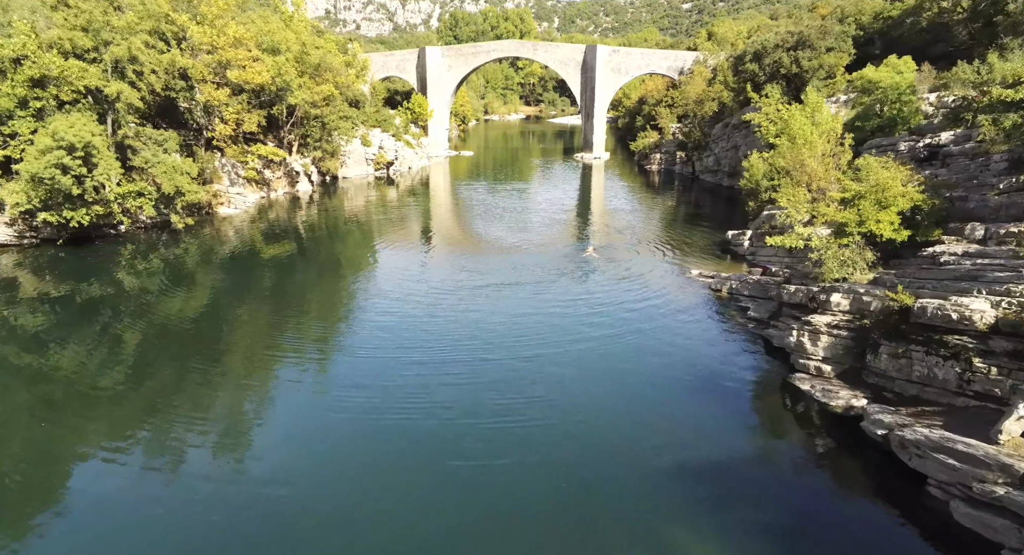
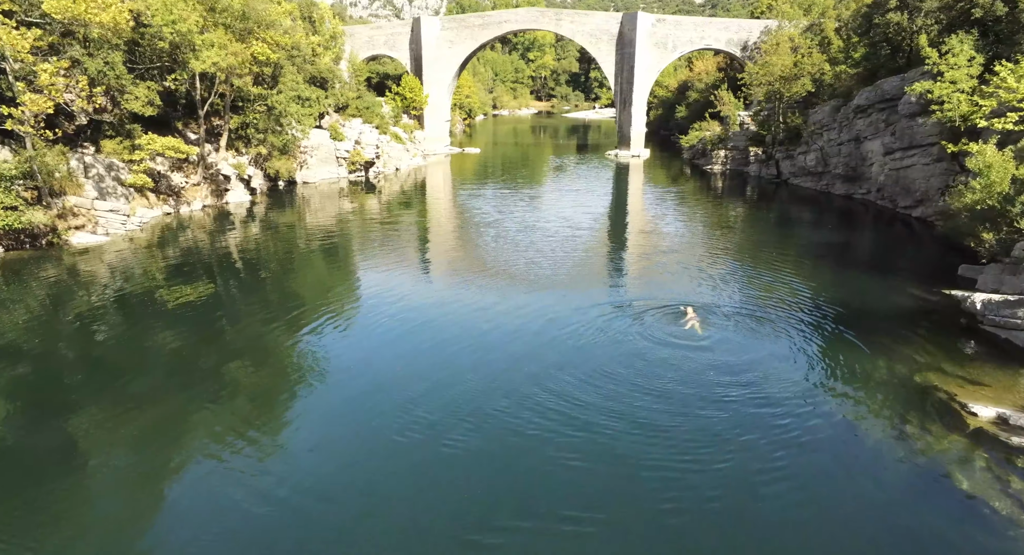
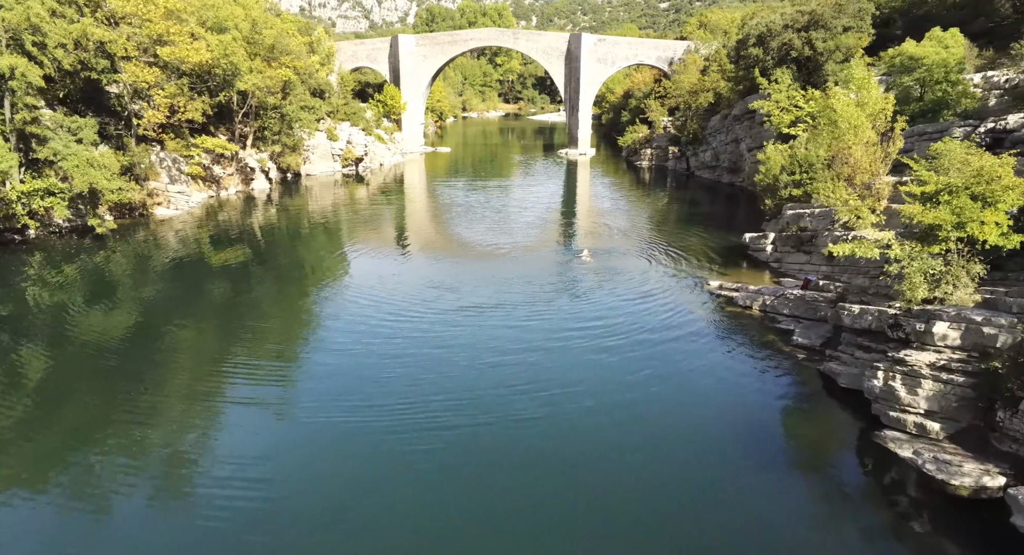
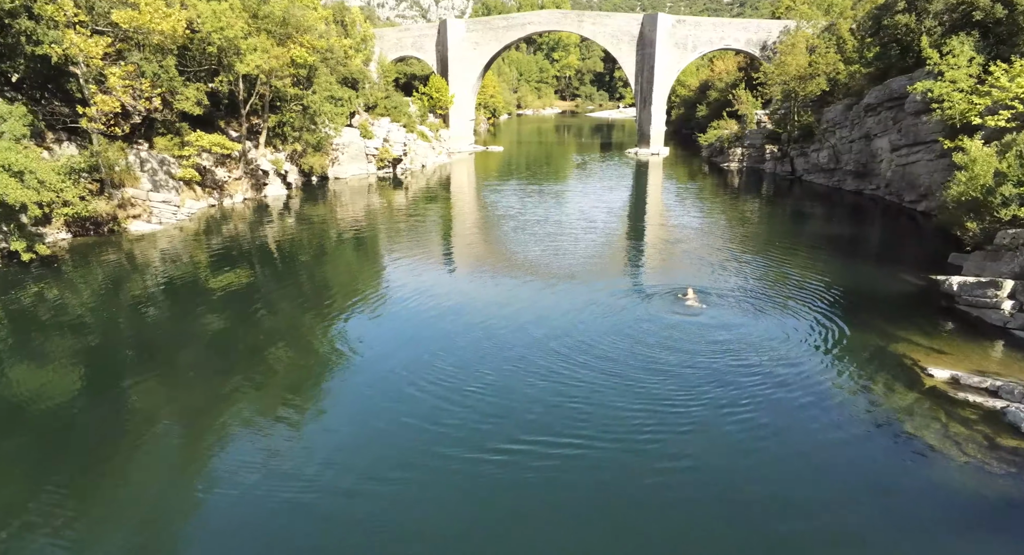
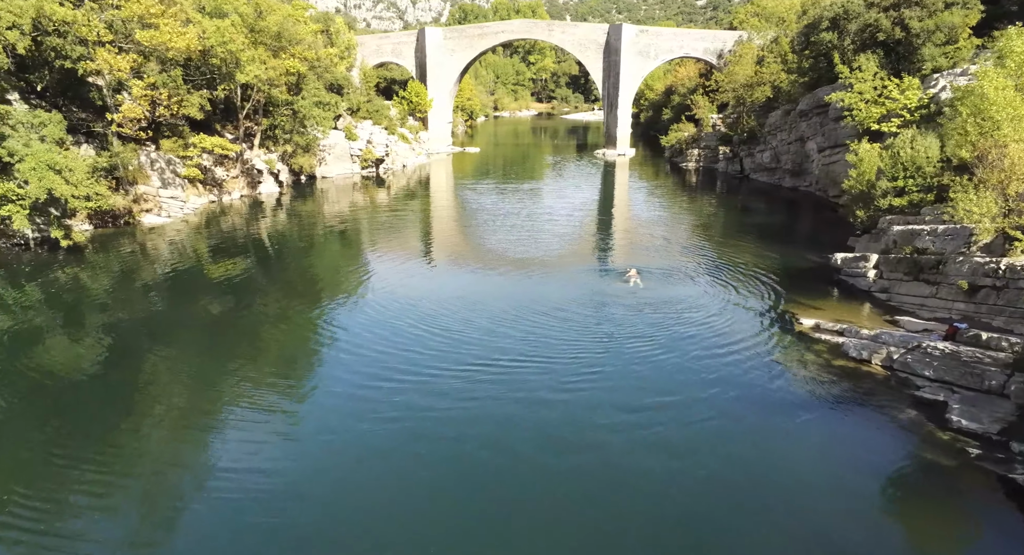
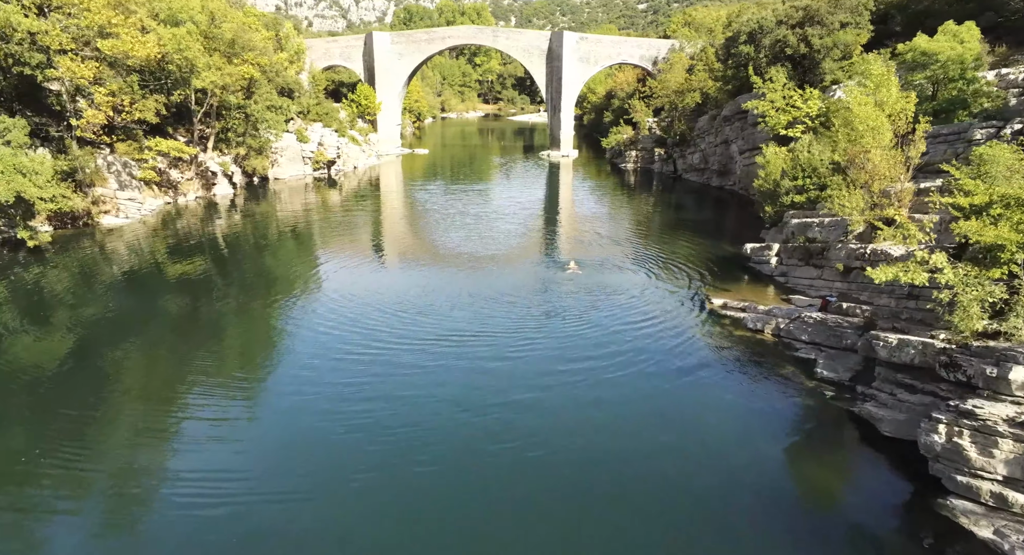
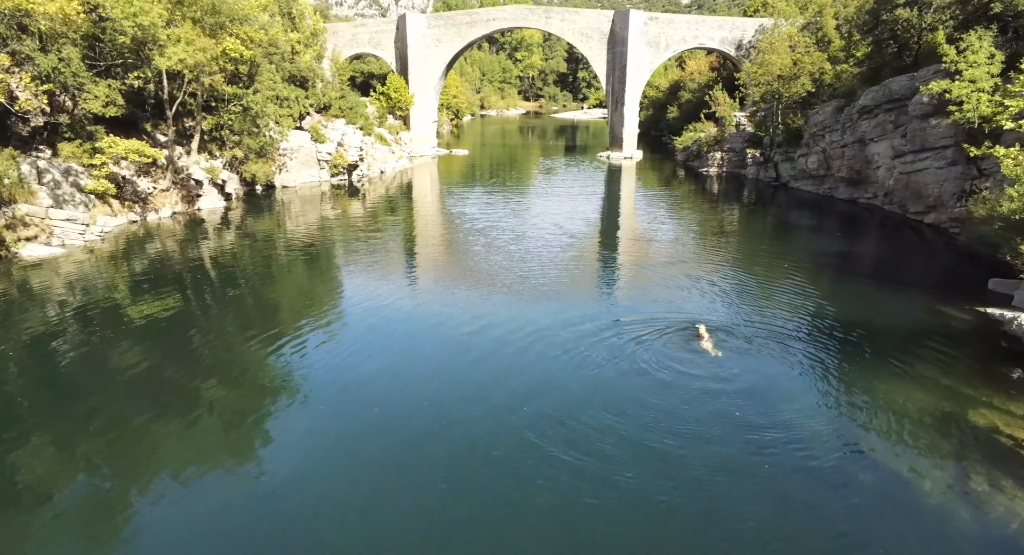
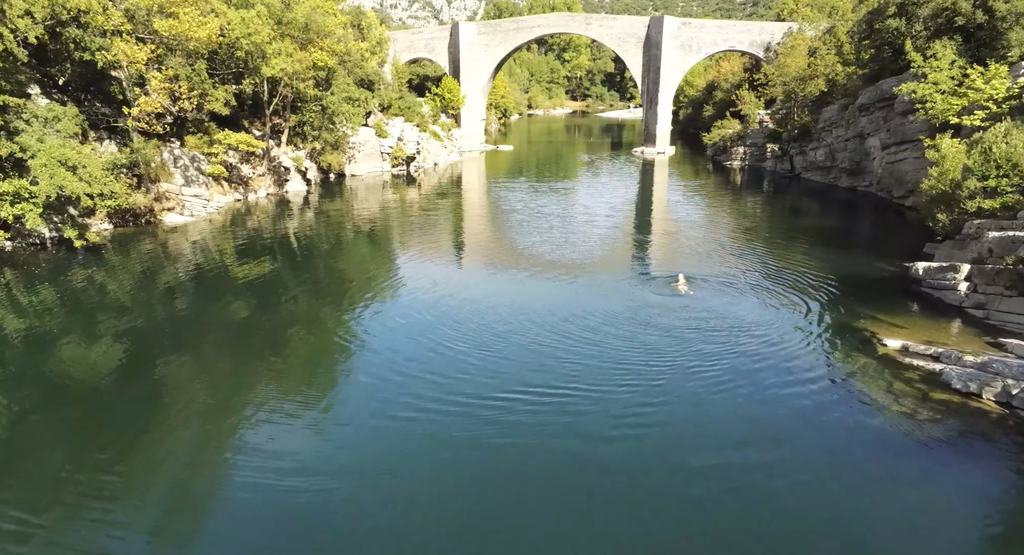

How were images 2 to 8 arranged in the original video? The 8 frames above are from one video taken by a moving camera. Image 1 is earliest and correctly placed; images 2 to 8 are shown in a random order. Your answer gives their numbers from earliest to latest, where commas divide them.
3, 6, 5, 8, 4, 2, 7
